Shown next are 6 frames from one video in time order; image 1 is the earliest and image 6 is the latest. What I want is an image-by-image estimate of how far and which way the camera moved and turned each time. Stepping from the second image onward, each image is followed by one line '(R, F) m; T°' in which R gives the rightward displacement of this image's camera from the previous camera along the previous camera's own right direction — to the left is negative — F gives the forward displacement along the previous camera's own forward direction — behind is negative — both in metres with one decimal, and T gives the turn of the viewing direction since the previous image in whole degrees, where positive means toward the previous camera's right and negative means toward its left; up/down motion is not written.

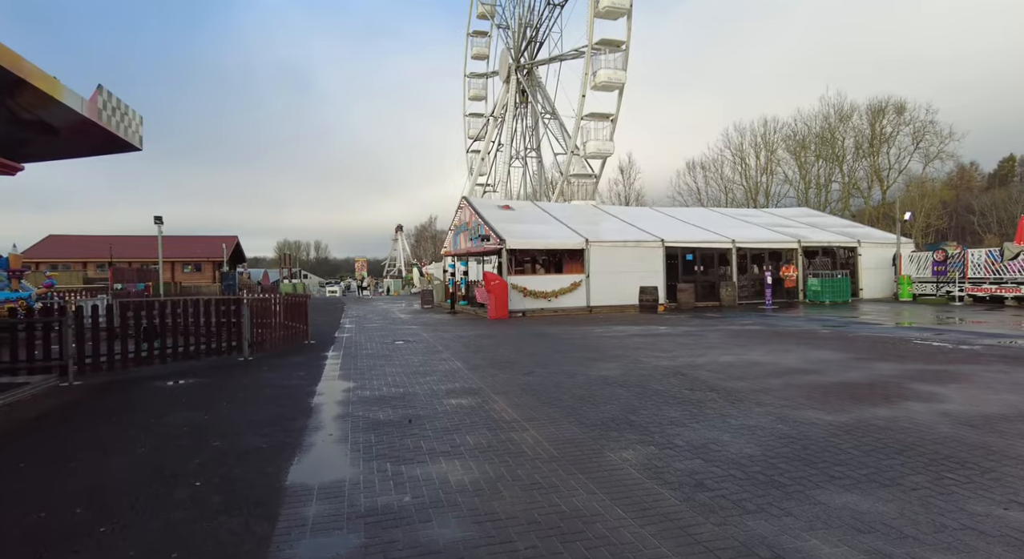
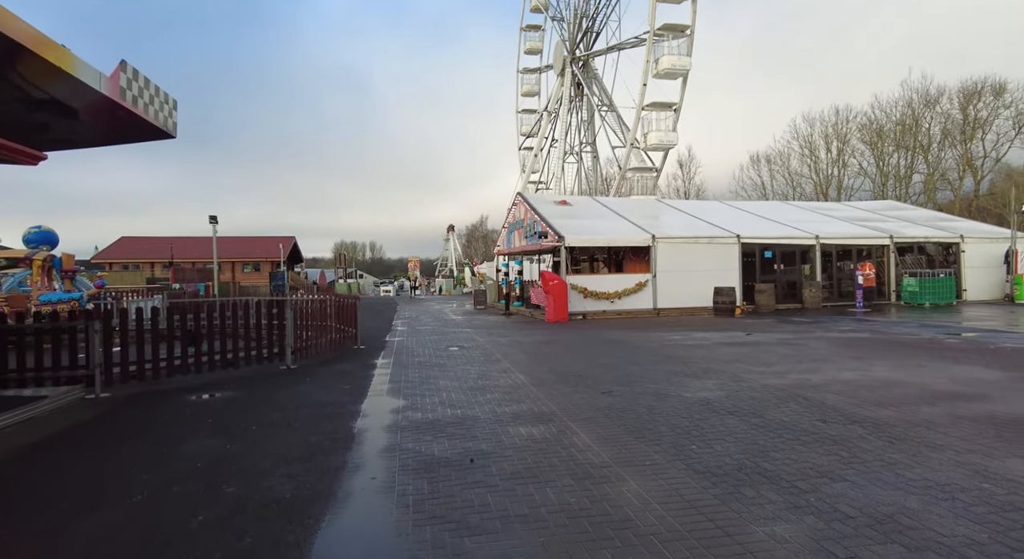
(-0.3, +1.2) m; -6°
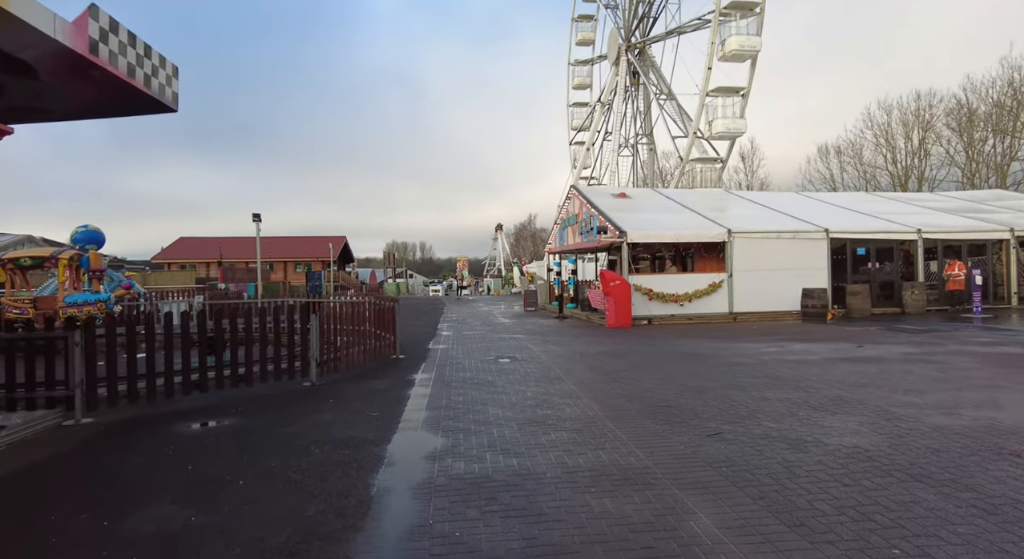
(-0.2, +1.6) m; -5°
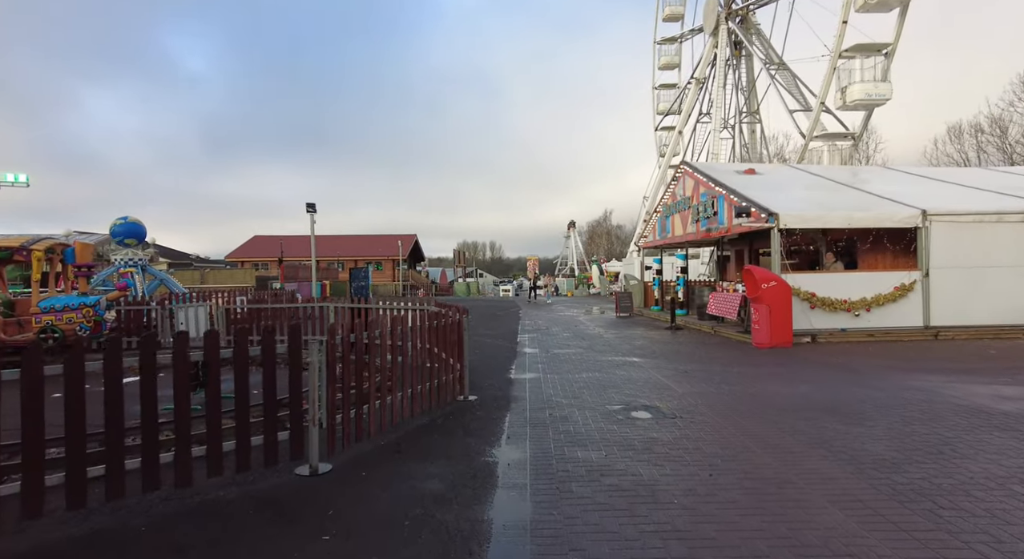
(-0.8, +3.6) m; -8°
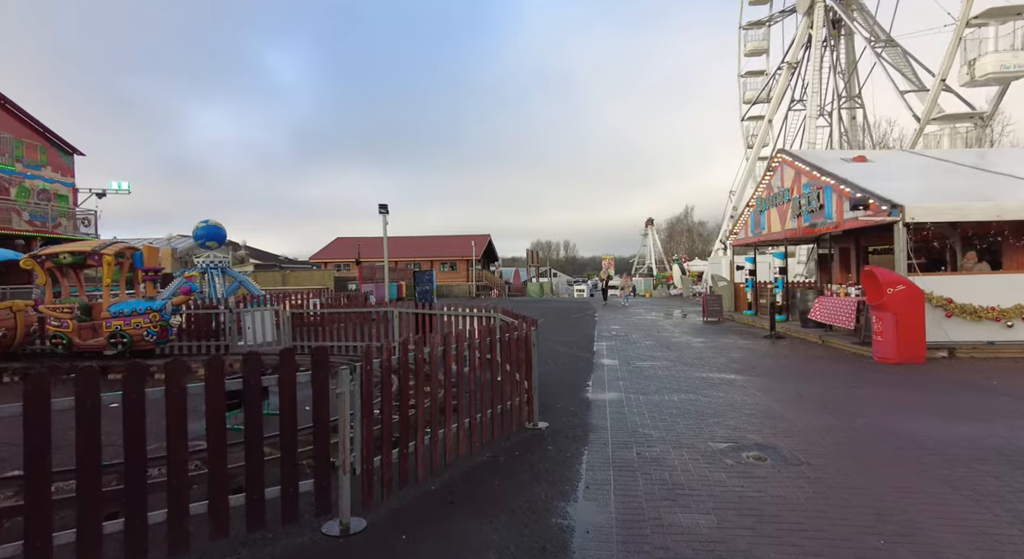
(0.0, +1.0) m; -8°
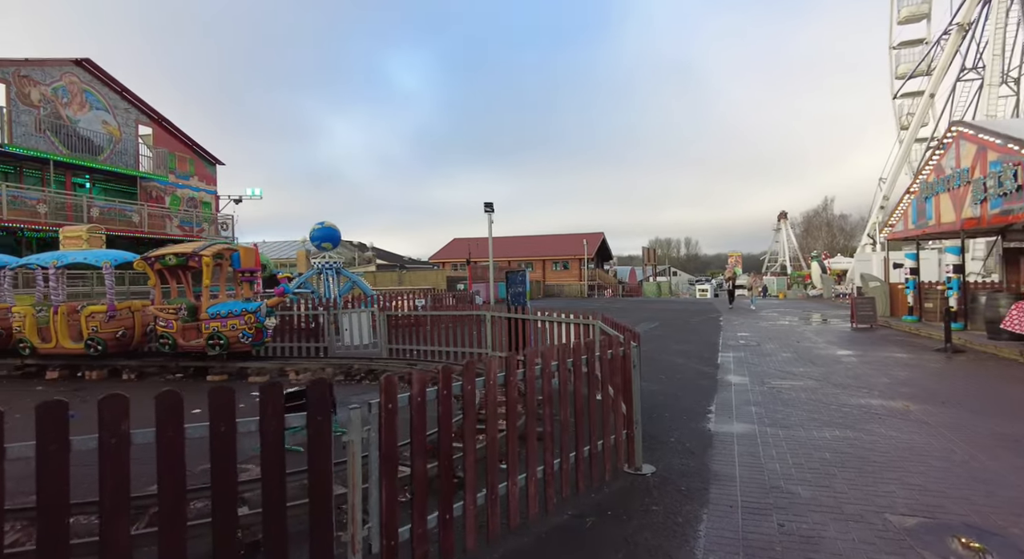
(+0.2, +1.1) m; -13°
